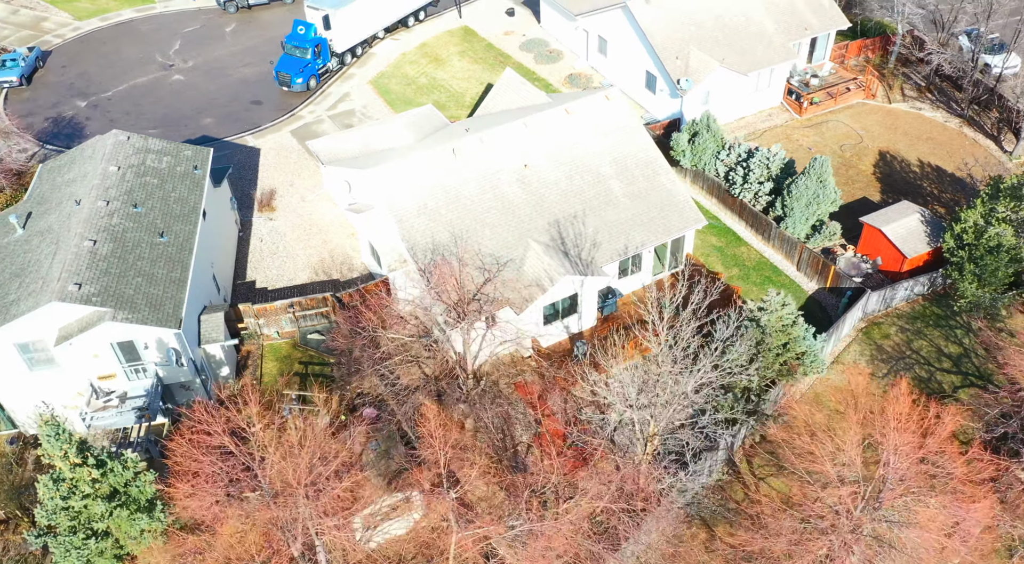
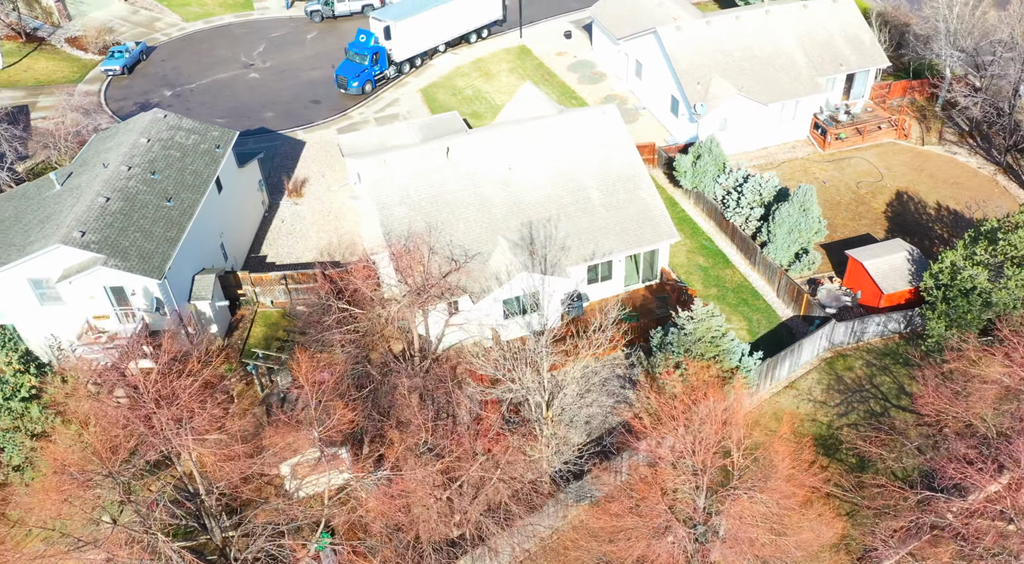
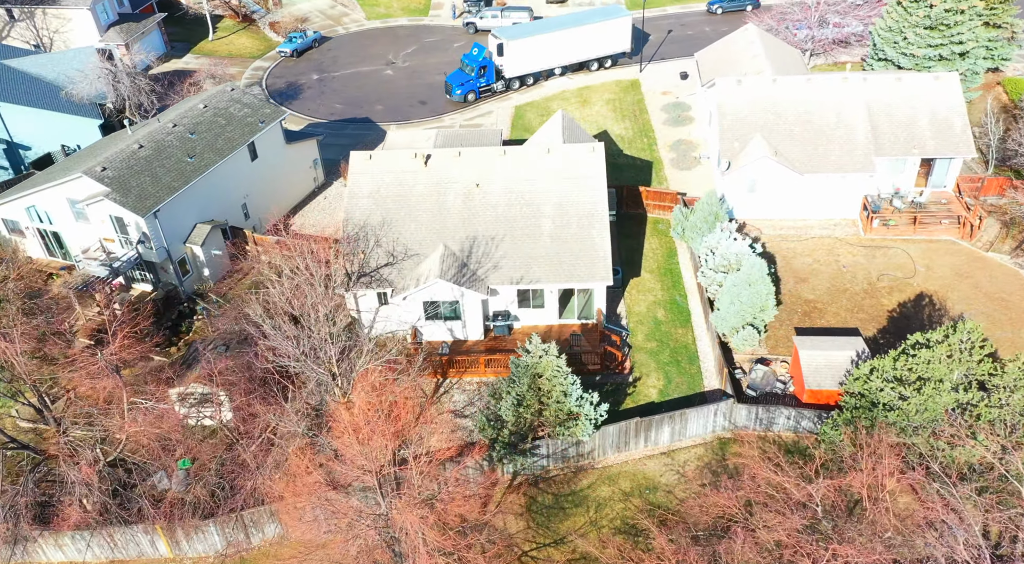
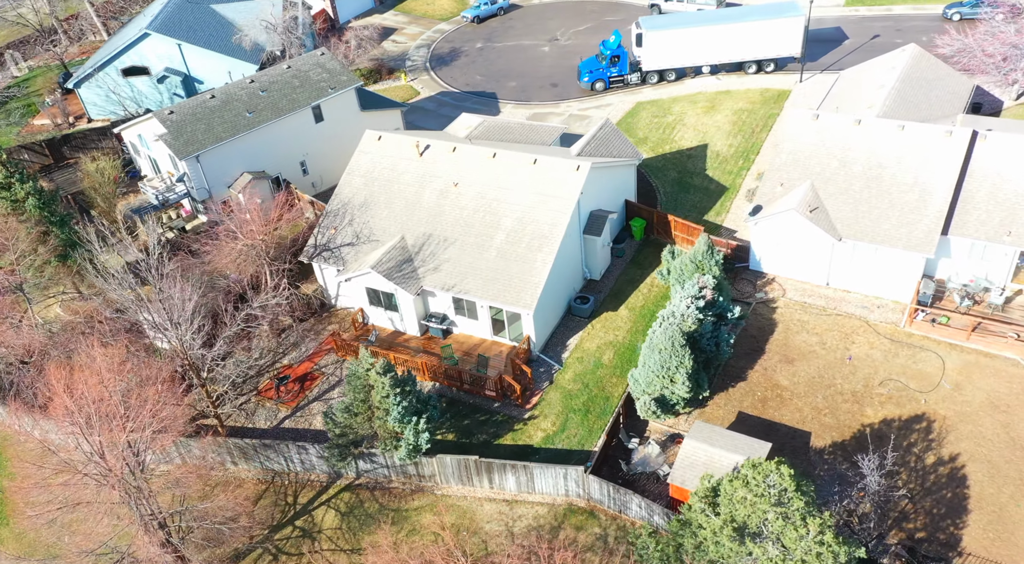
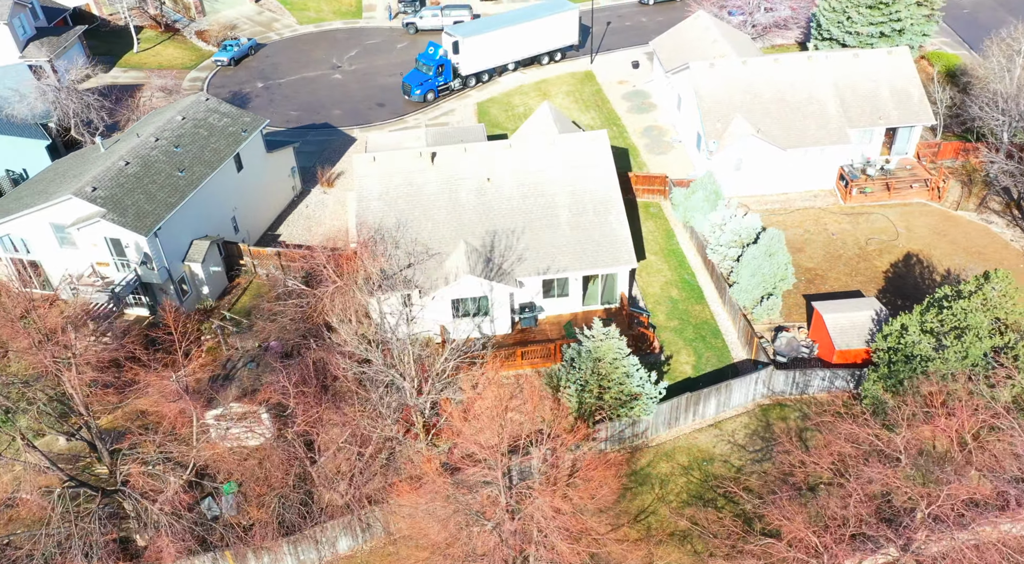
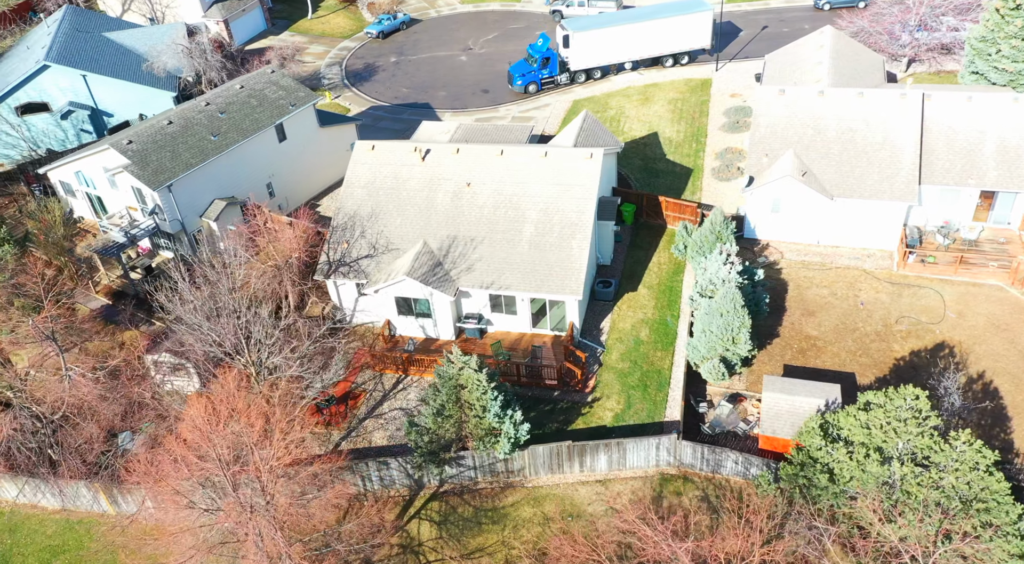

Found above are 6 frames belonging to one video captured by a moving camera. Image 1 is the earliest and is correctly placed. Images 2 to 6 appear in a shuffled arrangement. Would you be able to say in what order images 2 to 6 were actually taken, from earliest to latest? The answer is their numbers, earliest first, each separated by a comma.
2, 5, 3, 6, 4
